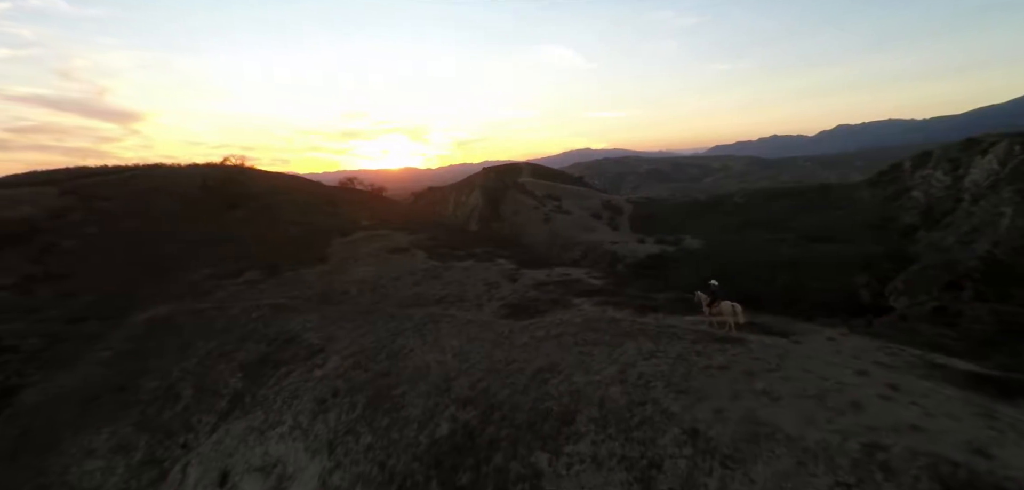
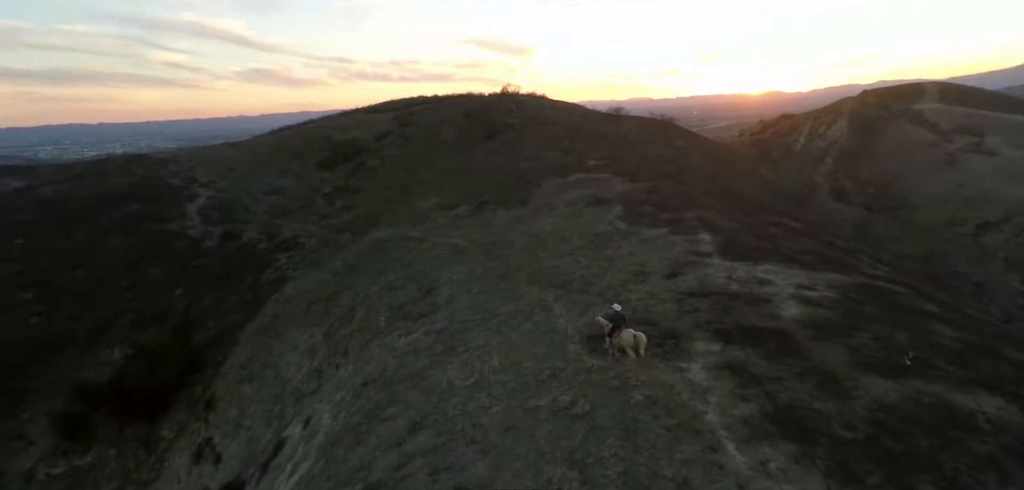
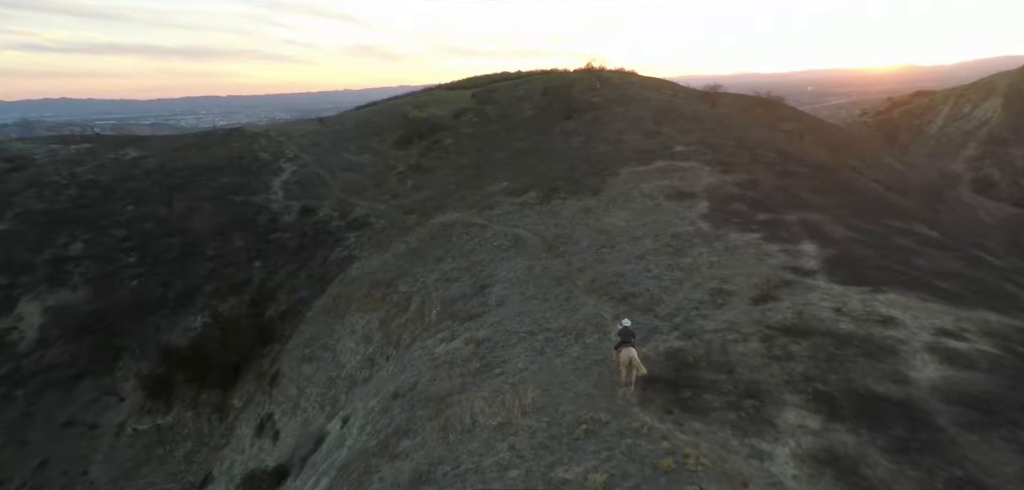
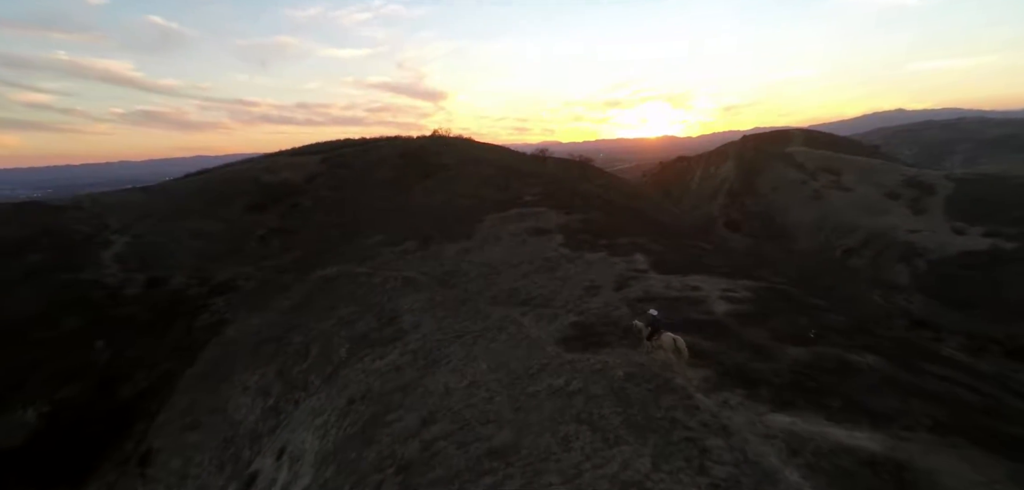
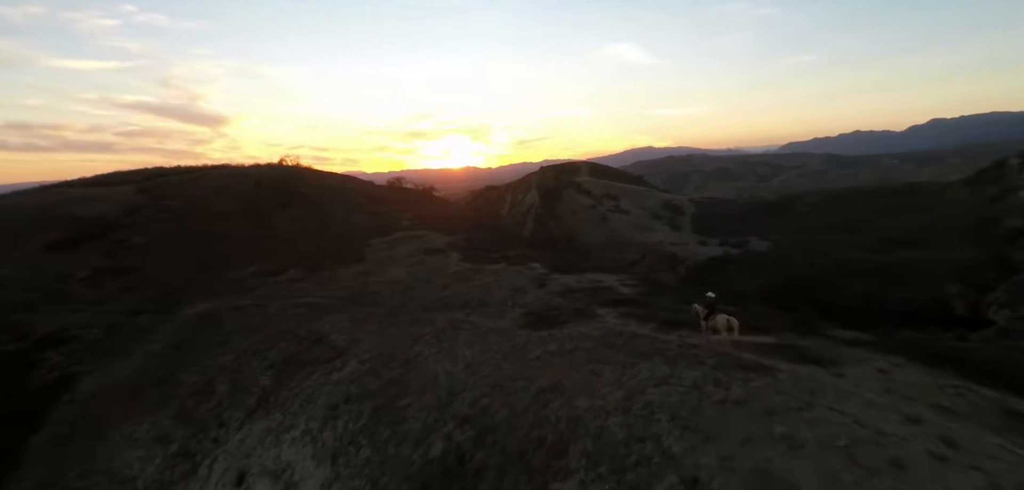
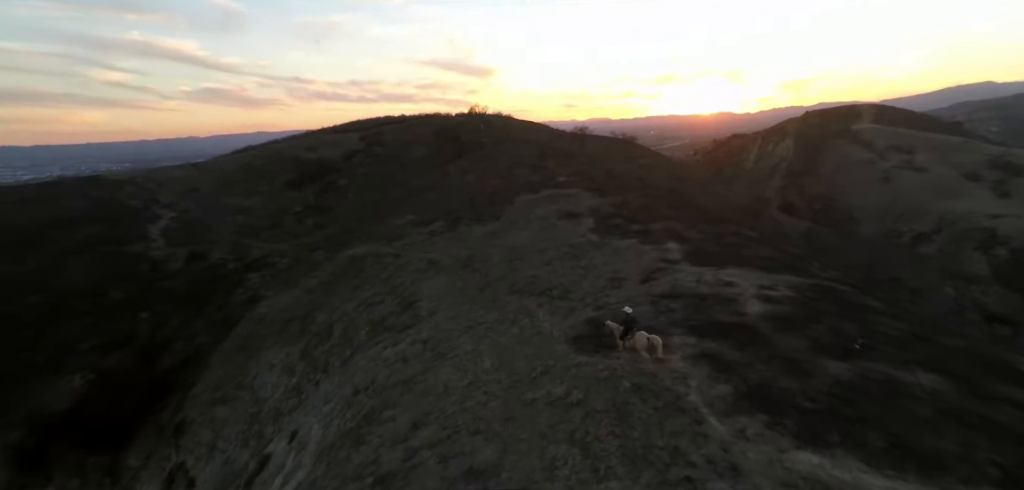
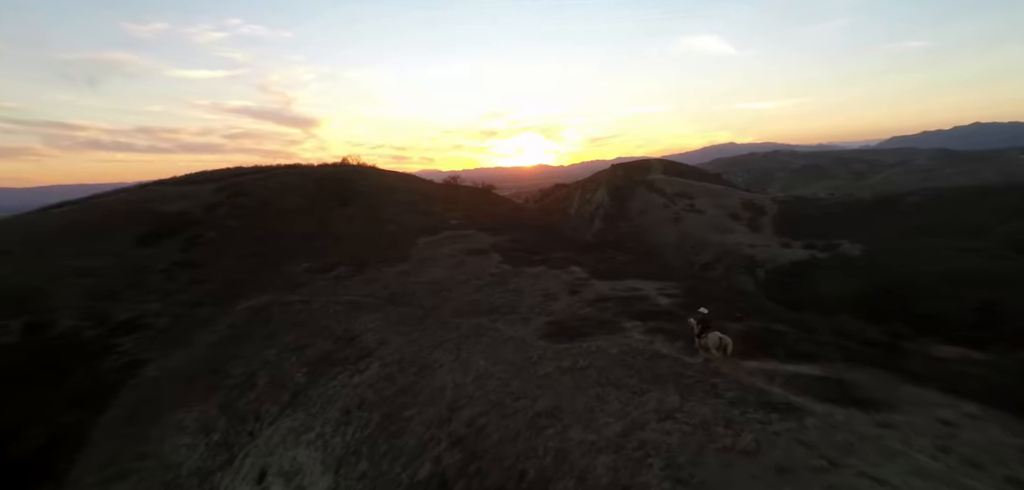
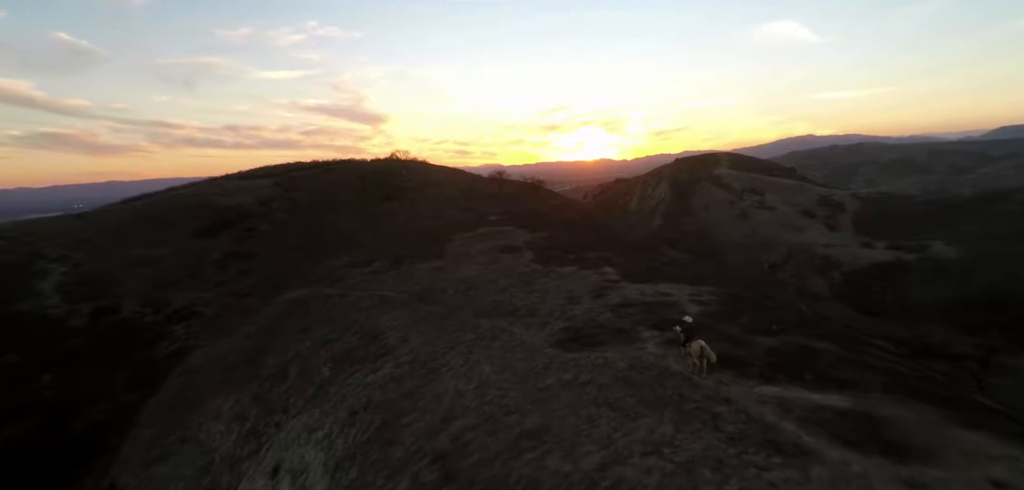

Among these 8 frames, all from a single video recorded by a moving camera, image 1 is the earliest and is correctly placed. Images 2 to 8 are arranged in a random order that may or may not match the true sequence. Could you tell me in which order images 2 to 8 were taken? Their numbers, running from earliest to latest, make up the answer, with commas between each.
5, 7, 8, 4, 6, 2, 3
